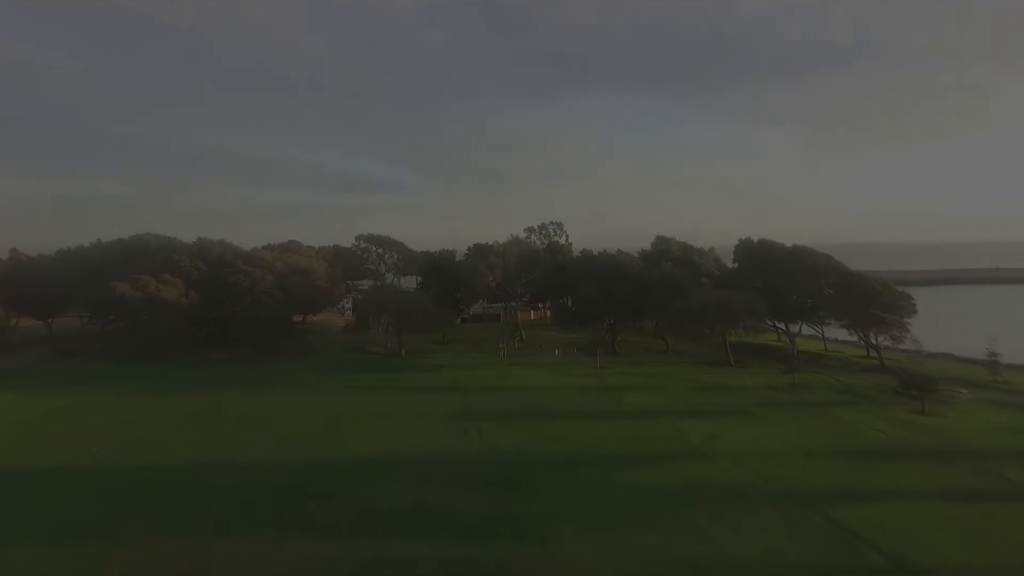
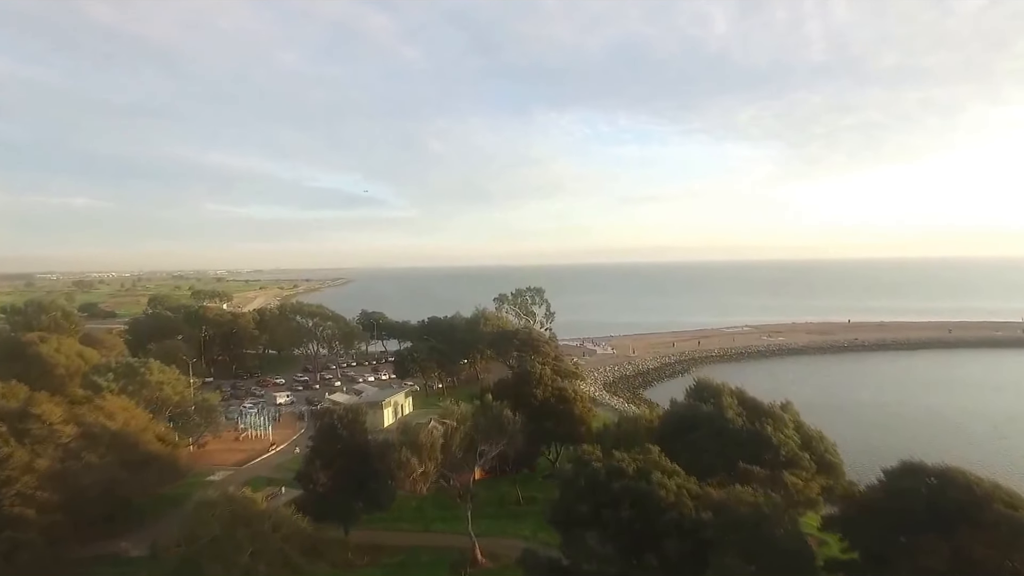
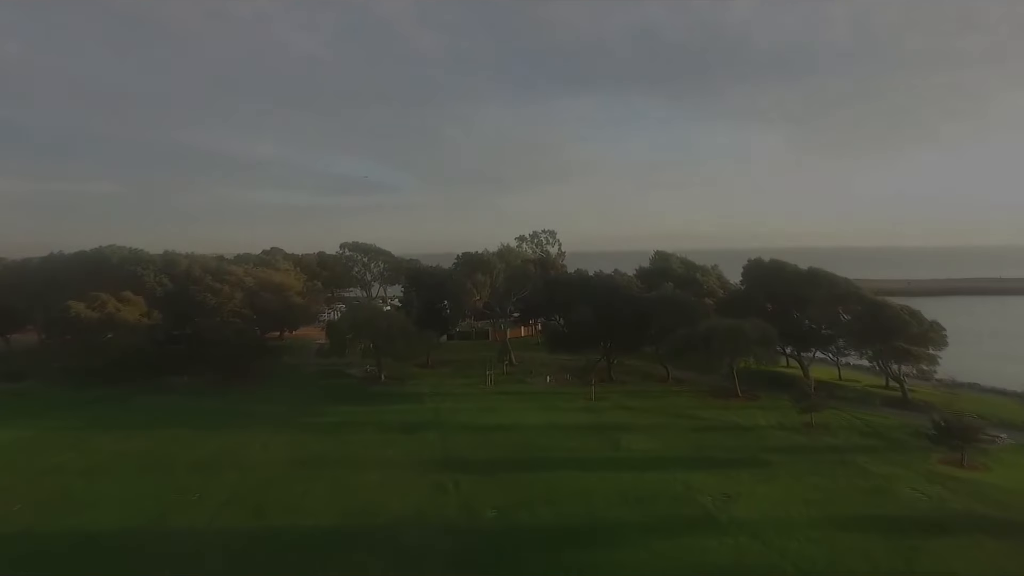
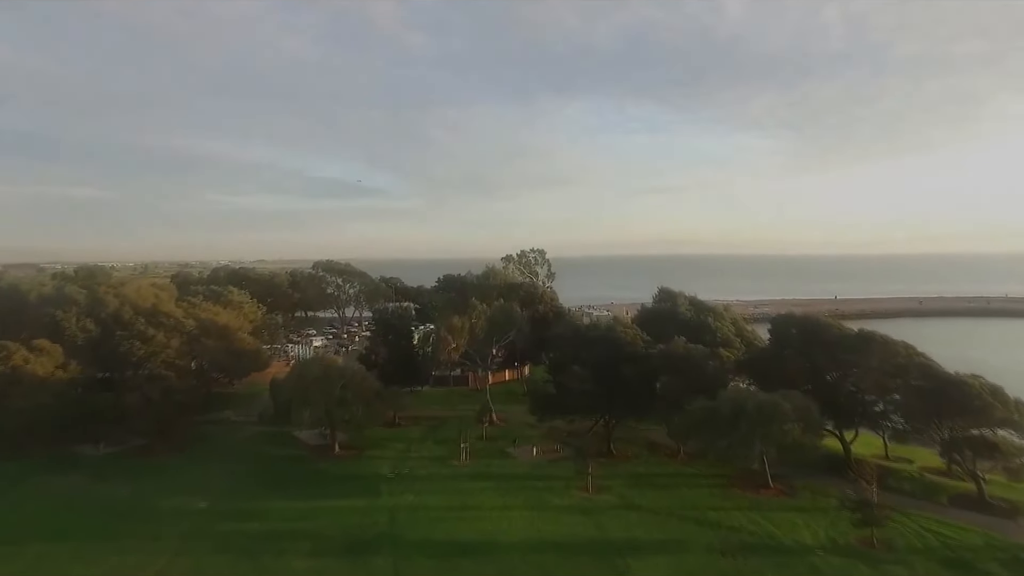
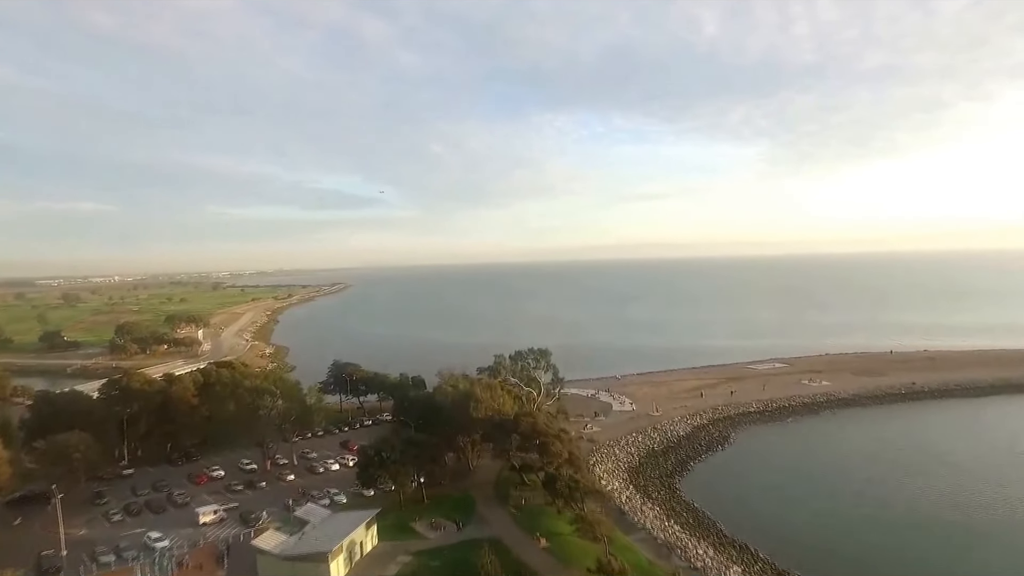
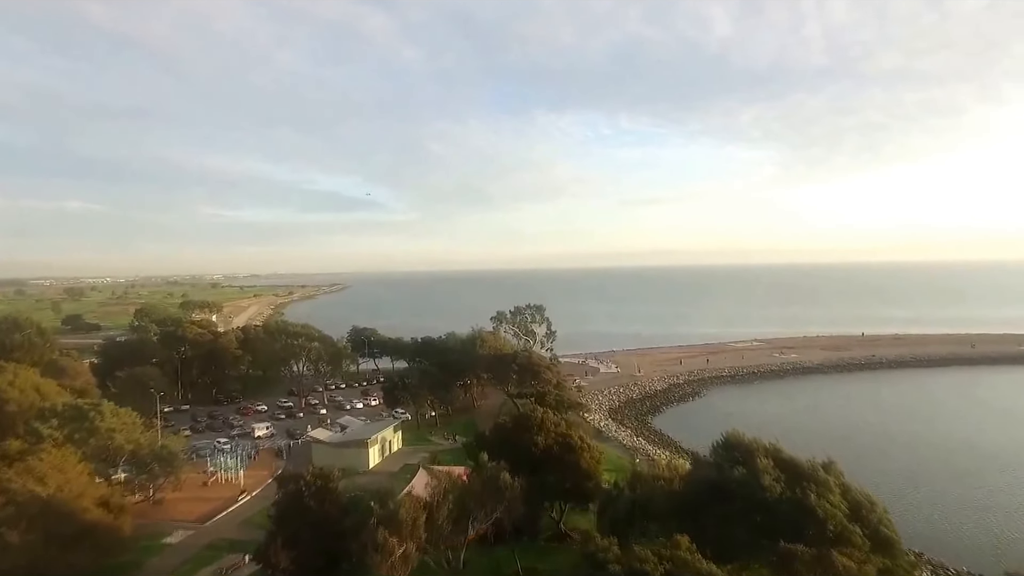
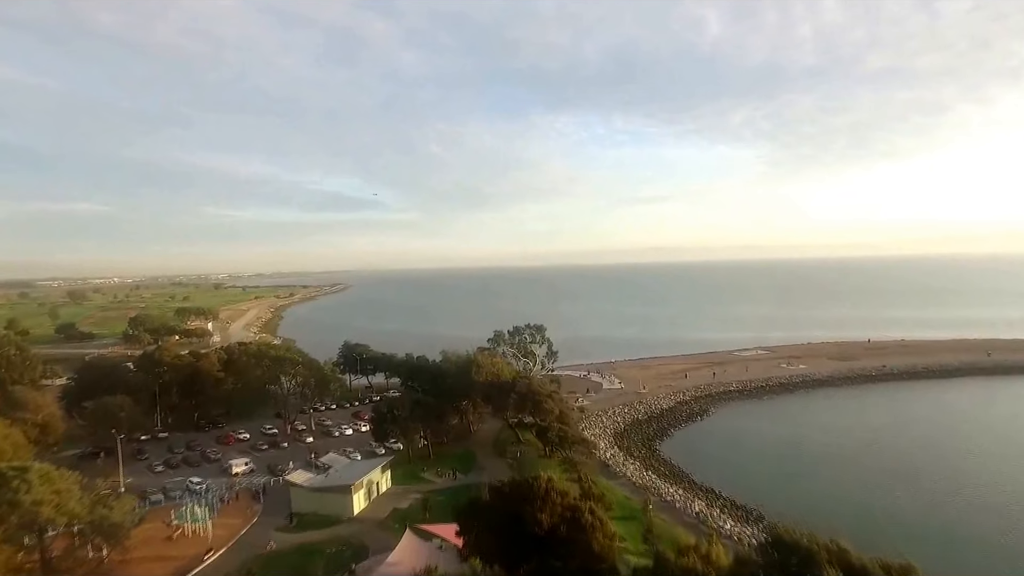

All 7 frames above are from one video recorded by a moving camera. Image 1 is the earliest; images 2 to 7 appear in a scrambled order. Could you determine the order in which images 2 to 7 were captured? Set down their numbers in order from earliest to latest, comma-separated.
3, 4, 2, 6, 7, 5
